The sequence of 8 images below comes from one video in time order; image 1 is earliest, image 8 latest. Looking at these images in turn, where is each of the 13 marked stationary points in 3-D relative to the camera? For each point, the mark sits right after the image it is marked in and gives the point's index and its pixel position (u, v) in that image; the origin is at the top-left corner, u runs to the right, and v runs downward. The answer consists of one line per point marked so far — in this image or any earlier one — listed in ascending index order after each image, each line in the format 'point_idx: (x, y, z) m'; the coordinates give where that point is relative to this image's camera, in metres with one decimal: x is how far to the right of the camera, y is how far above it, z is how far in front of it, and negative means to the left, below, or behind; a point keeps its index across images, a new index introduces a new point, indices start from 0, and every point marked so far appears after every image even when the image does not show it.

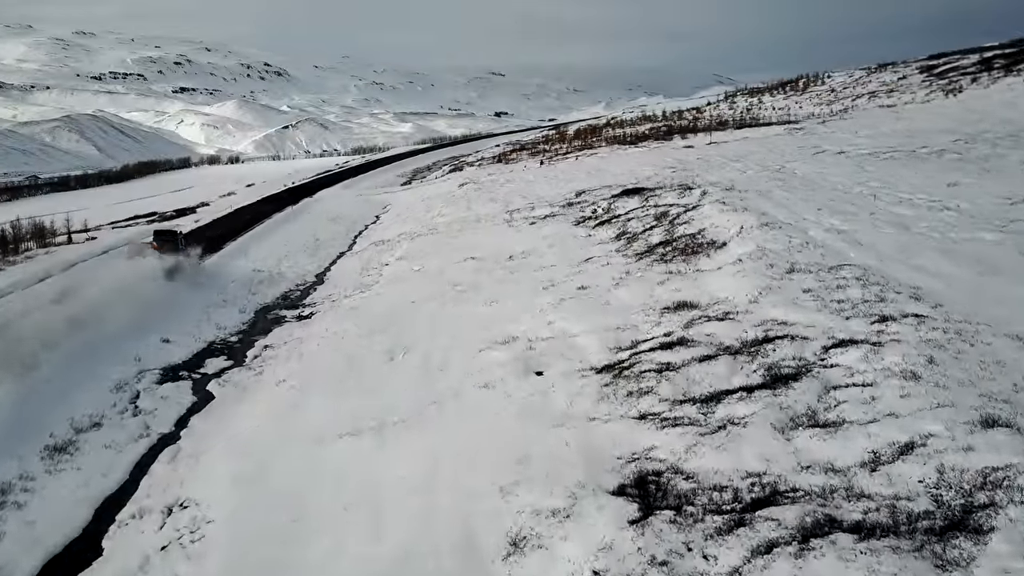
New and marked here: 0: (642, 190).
0: (+2.5, +1.9, +18.0) m
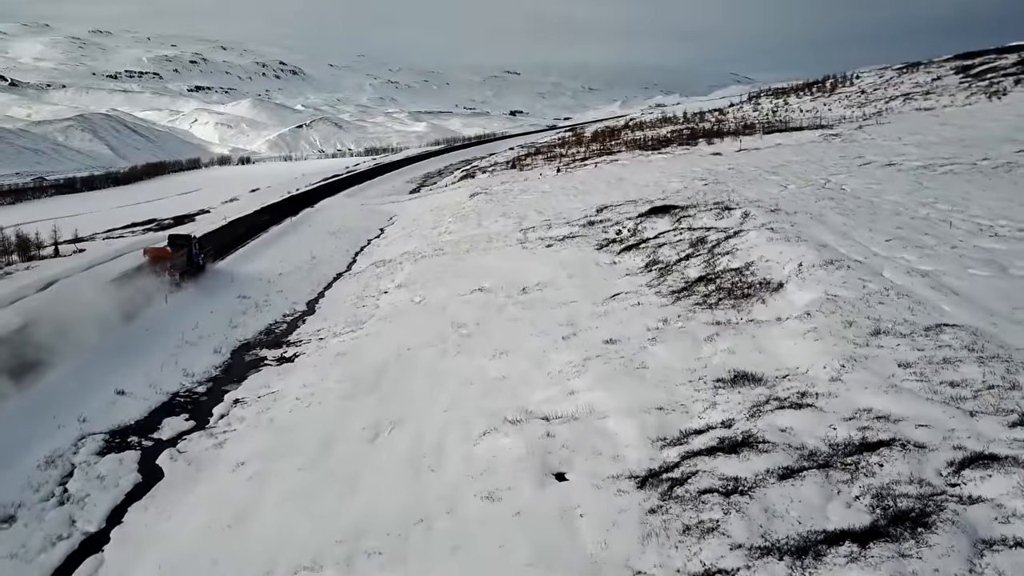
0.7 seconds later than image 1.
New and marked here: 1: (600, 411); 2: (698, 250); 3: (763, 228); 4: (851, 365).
0: (+2.7, +1.3, +16.0) m
1: (+0.7, -0.9, +7.3) m
2: (+2.5, +0.5, +12.7) m
3: (+3.3, +0.8, +12.5) m
4: (+2.5, -0.6, +6.9) m
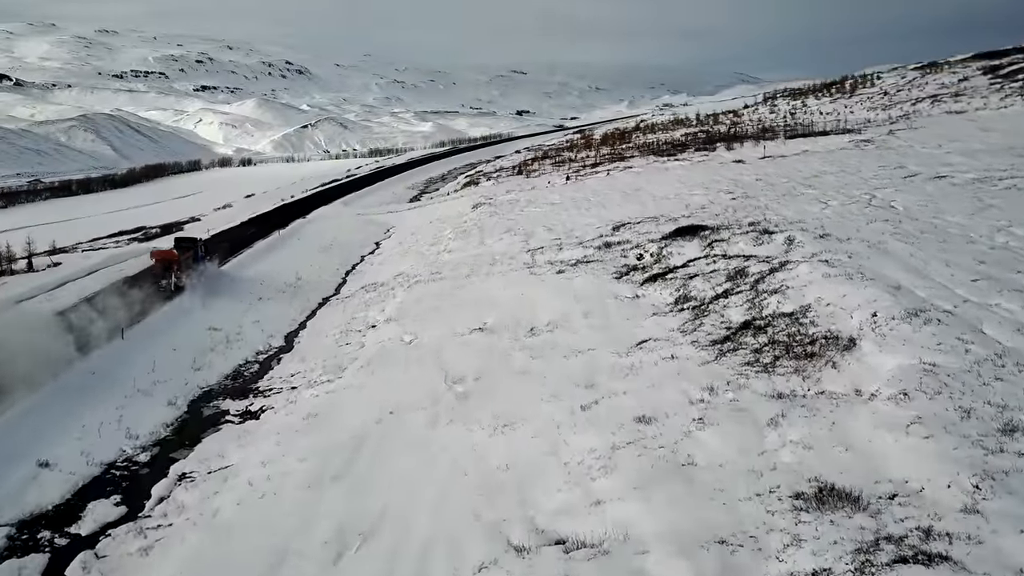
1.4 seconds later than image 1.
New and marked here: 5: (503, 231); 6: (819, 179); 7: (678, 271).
0: (+2.8, +0.9, +14.1) m
1: (+0.7, -1.4, +5.4) m
2: (+2.6, 0.0, +10.7) m
3: (+3.4, +0.3, +10.6) m
4: (+2.5, -1.0, +5.0) m
5: (-0.2, +1.1, +18.6) m
6: (+6.1, +2.2, +18.9) m
7: (+2.1, +0.2, +12.2) m
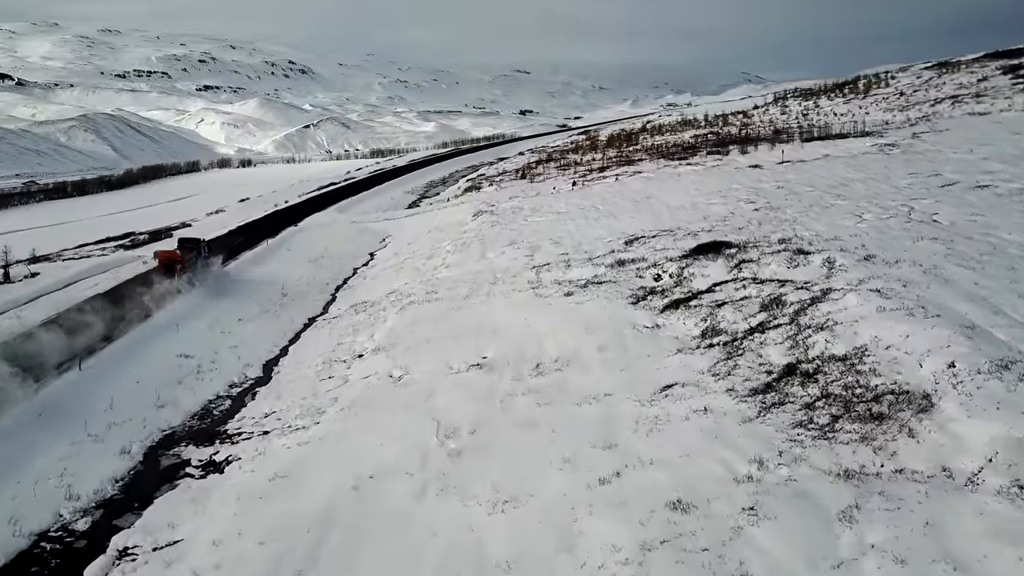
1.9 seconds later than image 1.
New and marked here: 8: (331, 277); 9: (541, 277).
0: (+2.8, +0.6, +12.7) m
1: (+0.7, -1.7, +4.0) m
2: (+2.6, -0.3, +9.3) m
3: (+3.4, 0.0, +9.2) m
4: (+2.5, -1.4, +3.6) m
5: (-0.1, +0.8, +17.2) m
6: (+6.2, +1.8, +17.5) m
7: (+2.2, -0.1, +10.8) m
8: (-3.6, +0.2, +19.1) m
9: (+0.4, +0.2, +13.8) m
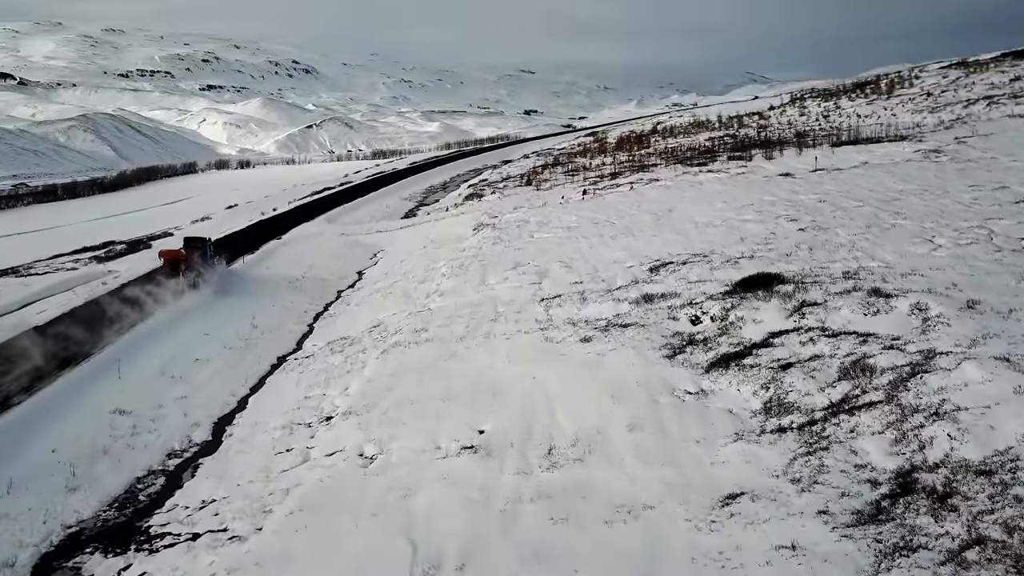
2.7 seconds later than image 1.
0: (+2.9, +0.1, +10.4) m
1: (+0.7, -2.2, +1.7) m
2: (+2.6, -0.8, +7.1) m
3: (+3.4, -0.5, +6.9) m
4: (+2.5, -1.8, +1.3) m
5: (0.0, +0.3, +15.0) m
6: (+6.2, +1.4, +15.2) m
7: (+2.2, -0.6, +8.5) m
8: (-3.6, -0.2, +16.9) m
9: (+0.5, -0.3, +11.5) m
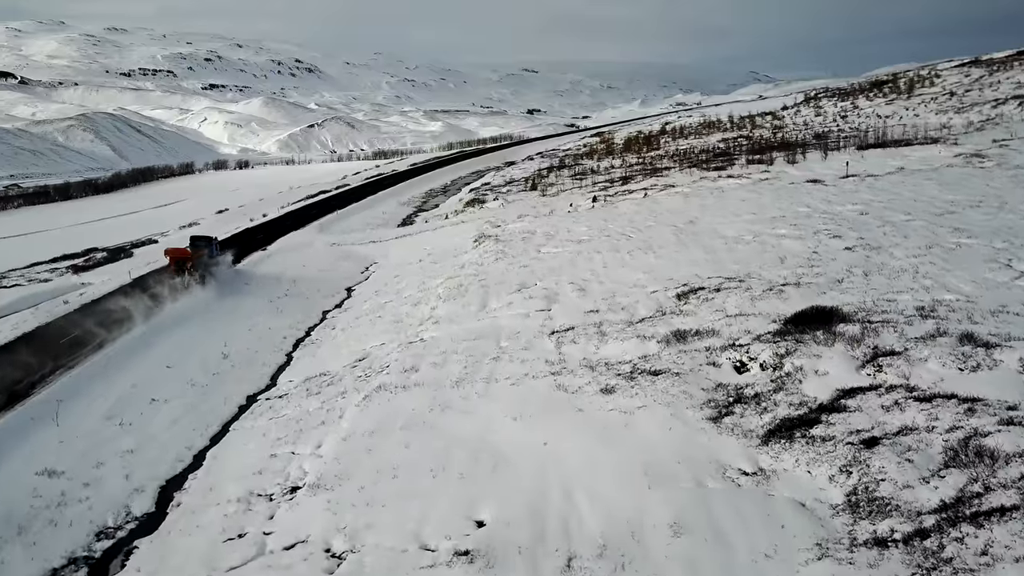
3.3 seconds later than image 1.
0: (+3.0, -0.3, +8.7) m
1: (+0.8, -2.6, 0.0) m
2: (+2.7, -1.1, +5.3) m
3: (+3.5, -0.8, +5.2) m
4: (+2.5, -2.2, -0.5) m
5: (0.0, 0.0, +13.2) m
6: (+6.3, +1.0, +13.4) m
7: (+2.3, -0.9, +6.8) m
8: (-3.5, -0.6, +15.1) m
9: (+0.5, -0.7, +9.8) m
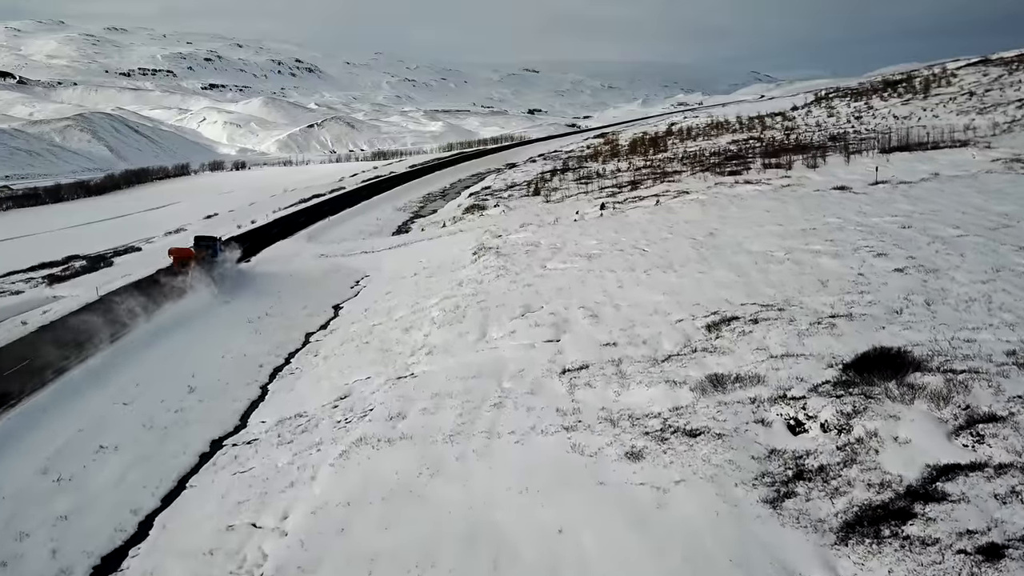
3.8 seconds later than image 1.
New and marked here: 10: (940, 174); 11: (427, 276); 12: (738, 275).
0: (+3.0, -0.6, +7.2) m
1: (+0.8, -2.9, -1.5) m
2: (+2.7, -1.4, +3.8) m
3: (+3.5, -1.1, +3.7) m
4: (+2.6, -2.5, -1.9) m
5: (+0.1, -0.3, +11.7) m
6: (+6.3, +0.7, +11.9) m
7: (+2.3, -1.2, +5.3) m
8: (-3.4, -0.9, +13.6) m
9: (+0.6, -1.0, +8.3) m
10: (+8.3, +2.2, +18.2) m
11: (-1.5, +0.2, +16.5) m
12: (+2.8, +0.2, +11.8) m
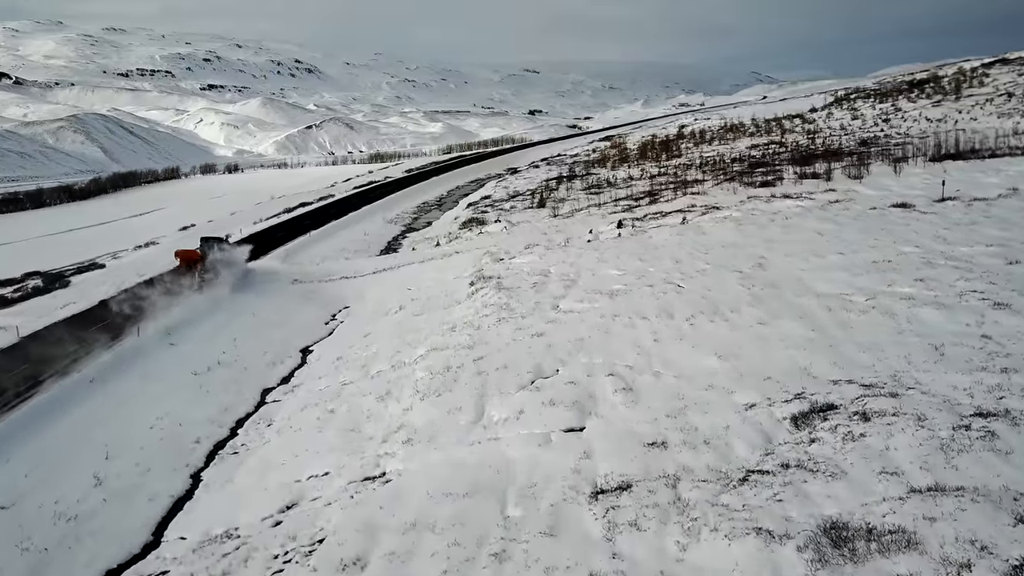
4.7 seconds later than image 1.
0: (+3.1, -1.1, +4.4) m
1: (+0.8, -3.4, -4.3) m
2: (+2.8, -2.0, +1.1) m
3: (+3.6, -1.7, +0.9) m
4: (+2.6, -3.1, -4.7) m
5: (+0.1, -0.9, +9.0) m
6: (+6.4, +0.1, +9.2) m
7: (+2.4, -1.8, +2.5) m
8: (-3.4, -1.4, +10.9) m
9: (+0.6, -1.5, +5.5) m
10: (+8.3, +1.6, +15.5) m
11: (-1.4, -0.3, +13.7) m
12: (+2.9, -0.4, +9.0) m
